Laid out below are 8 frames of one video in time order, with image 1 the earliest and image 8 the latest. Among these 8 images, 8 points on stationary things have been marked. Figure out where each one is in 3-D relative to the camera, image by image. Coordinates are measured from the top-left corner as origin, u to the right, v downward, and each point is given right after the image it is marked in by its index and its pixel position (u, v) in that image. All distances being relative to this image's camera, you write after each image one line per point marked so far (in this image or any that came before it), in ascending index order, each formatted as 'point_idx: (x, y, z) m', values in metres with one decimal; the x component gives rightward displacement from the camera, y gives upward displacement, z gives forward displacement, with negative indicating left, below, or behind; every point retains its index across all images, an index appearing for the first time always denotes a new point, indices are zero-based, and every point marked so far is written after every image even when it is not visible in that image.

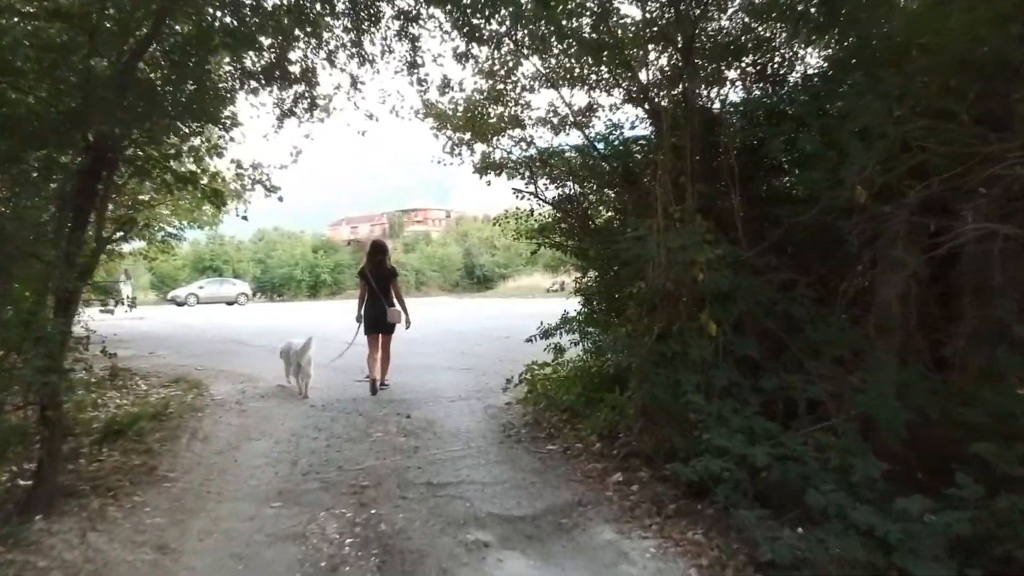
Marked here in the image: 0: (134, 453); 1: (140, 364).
0: (-2.3, -1.0, +6.0) m
1: (-4.7, -1.0, +12.3) m
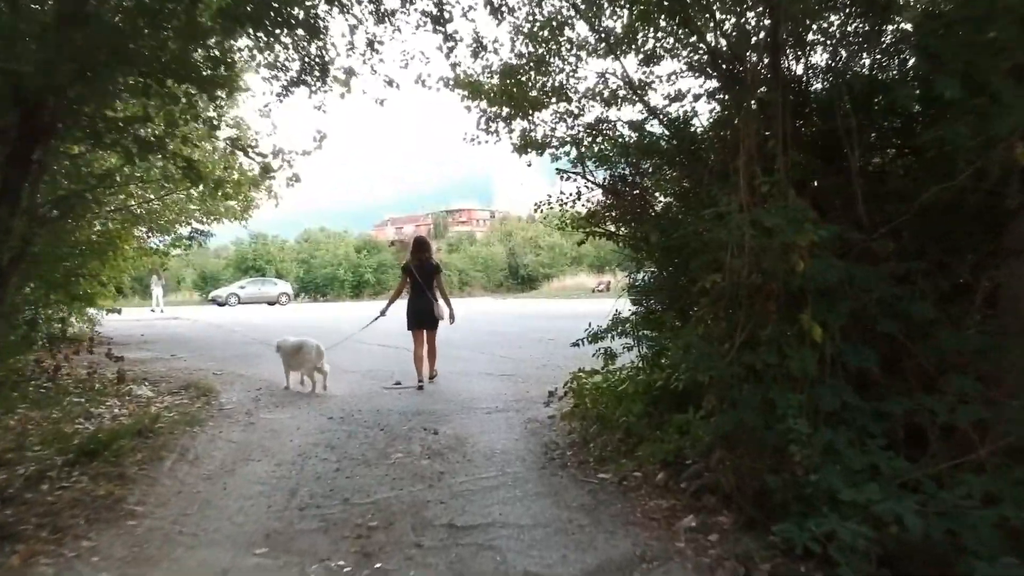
0: (-2.1, -1.0, +5.1) m
1: (-4.1, -0.9, +11.4) m
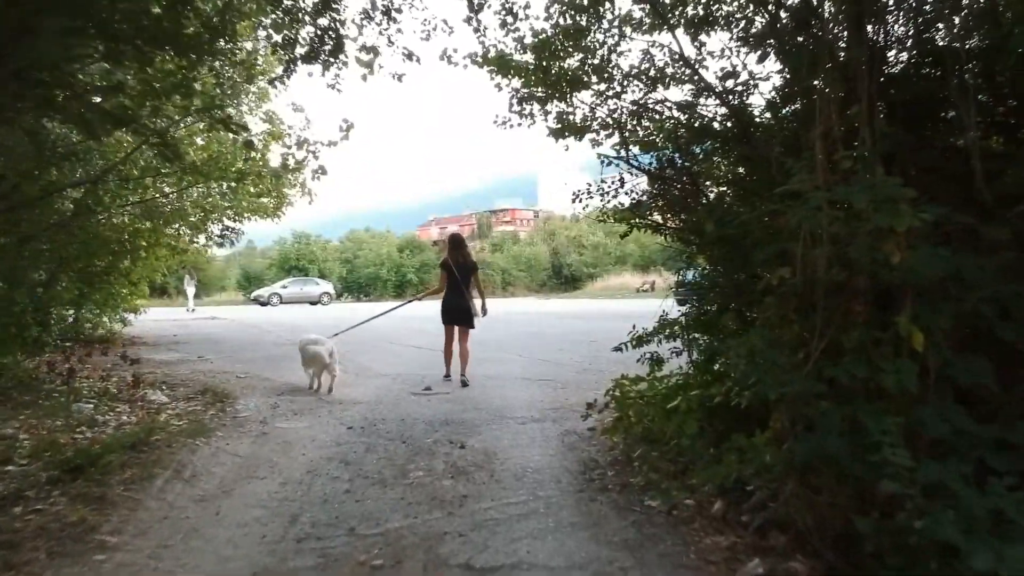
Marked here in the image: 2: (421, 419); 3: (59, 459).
0: (-2.0, -1.0, +4.5) m
1: (-3.7, -0.9, +10.9) m
2: (-0.7, -1.0, +7.2) m
3: (-2.5, -0.9, +5.4) m
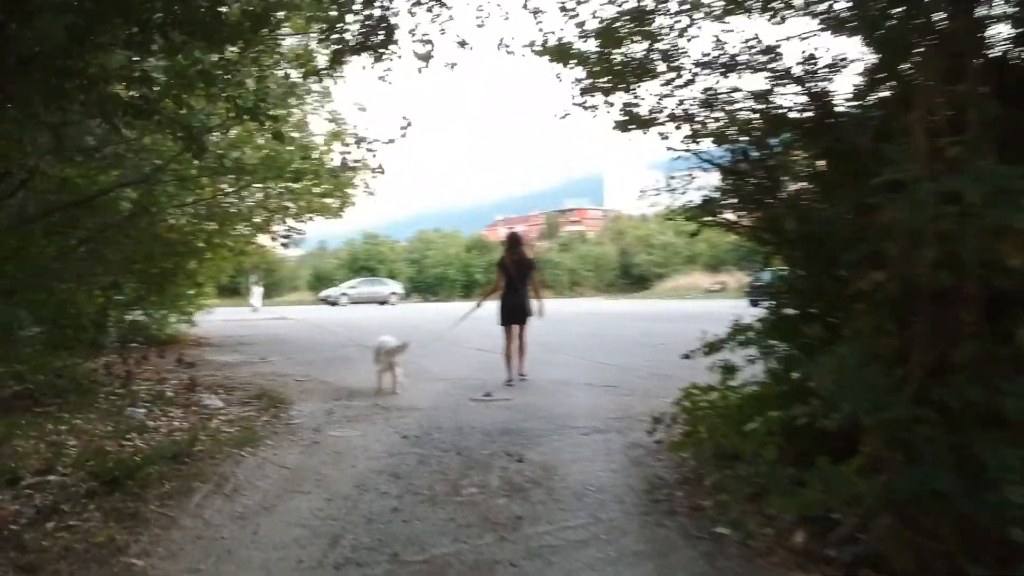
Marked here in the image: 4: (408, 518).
0: (-1.7, -1.0, +4.3) m
1: (-3.0, -0.9, +10.8) m
2: (-0.2, -1.0, +6.9) m
3: (-2.2, -1.0, +5.2) m
4: (-0.5, -1.0, +4.4) m
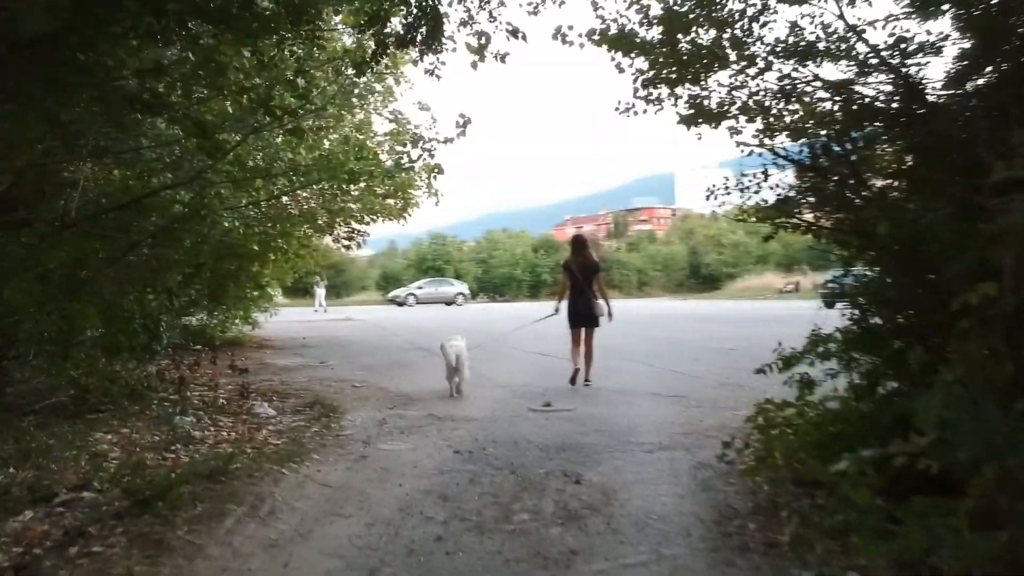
0: (-1.5, -1.0, +4.0) m
1: (-2.4, -1.0, +10.6) m
2: (+0.2, -1.0, +6.5) m
3: (-1.9, -1.0, +5.0) m
4: (-0.2, -1.1, +4.0) m
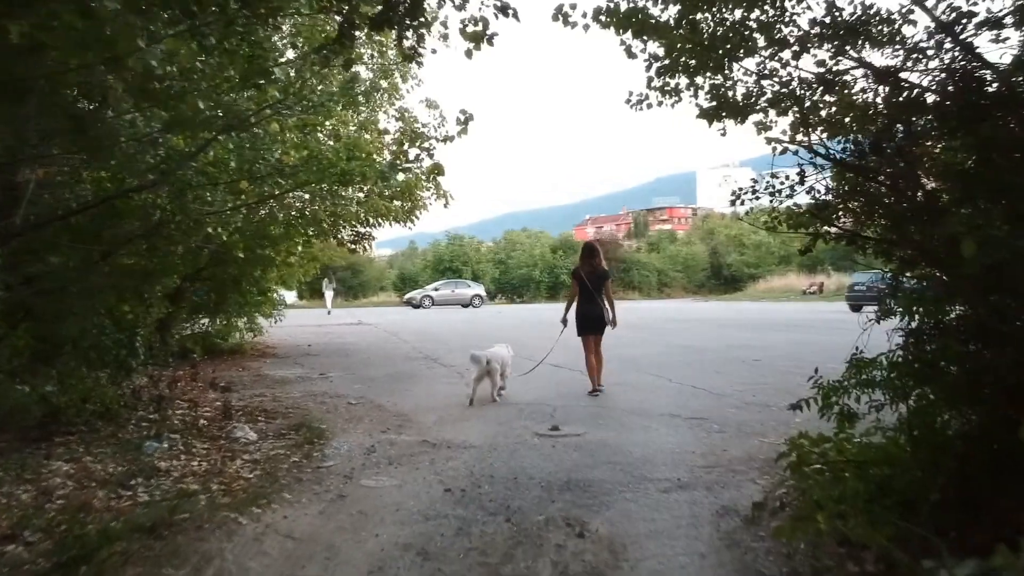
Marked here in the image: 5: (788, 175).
0: (-1.5, -1.1, +3.3) m
1: (-2.3, -1.1, +9.9) m
2: (+0.2, -1.1, +5.8) m
3: (-1.9, -1.1, +4.3) m
4: (-0.3, -1.2, +3.3) m
5: (+1.5, +0.6, +5.3) m
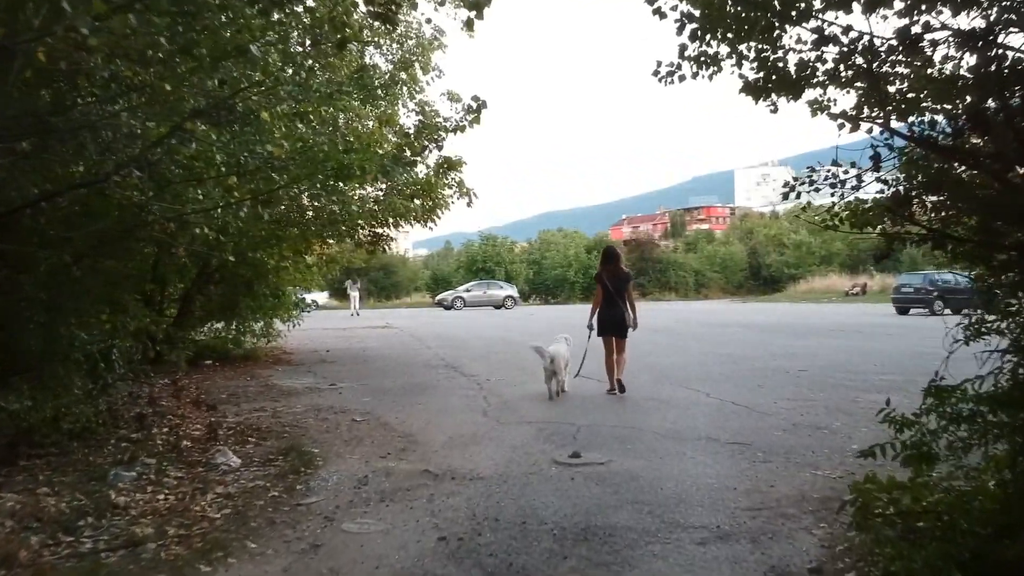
0: (-1.6, -1.2, +2.5) m
1: (-2.1, -1.1, +9.1) m
2: (+0.2, -1.2, +4.9) m
3: (-2.0, -1.1, +3.5) m
4: (-0.3, -1.2, +2.5) m
5: (+1.5, +0.6, +4.4) m
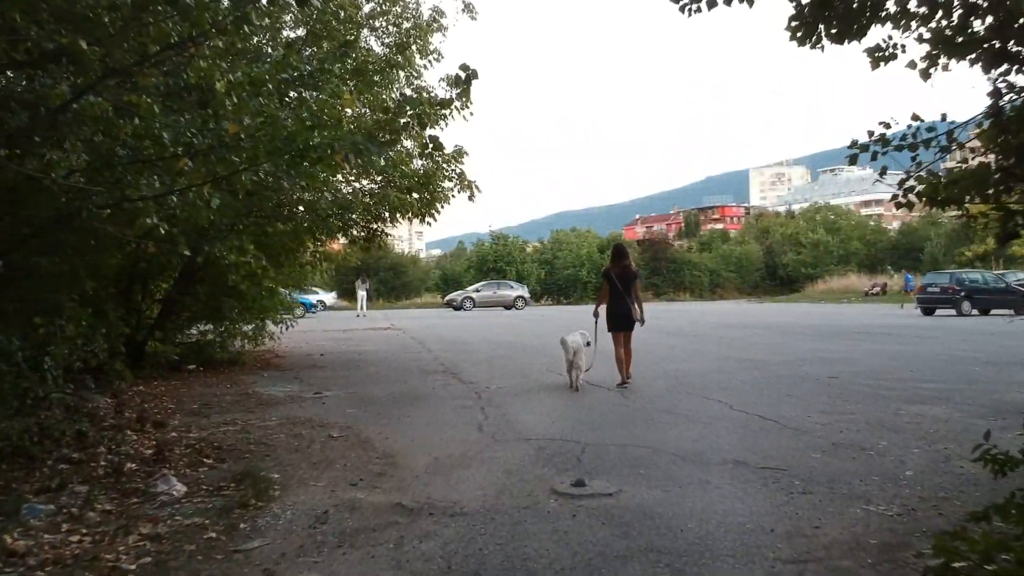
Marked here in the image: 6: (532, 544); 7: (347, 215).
0: (-1.7, -1.2, +1.5) m
1: (-2.1, -1.1, +8.1) m
2: (+0.1, -1.1, +3.9) m
3: (-2.0, -1.1, +2.5) m
4: (-0.4, -1.2, +1.5) m
5: (+1.4, +0.6, +3.4) m
6: (+0.1, -1.1, +4.4) m
7: (-2.1, +0.9, +12.2) m
